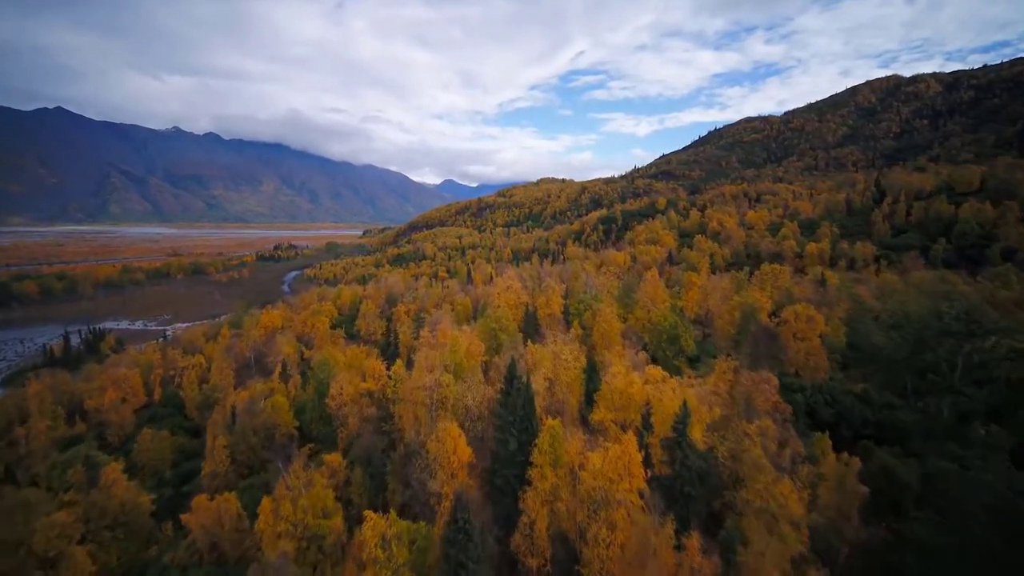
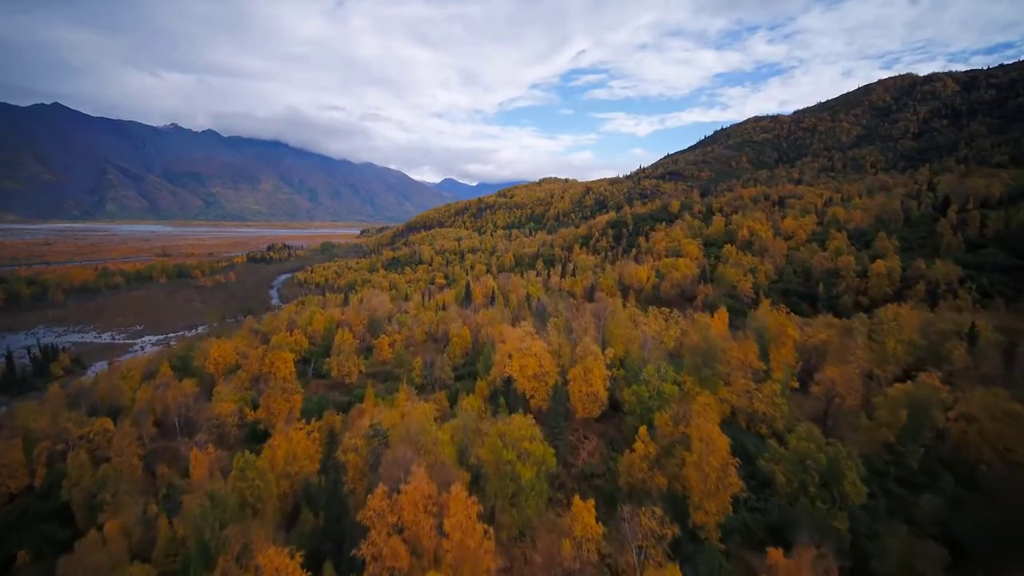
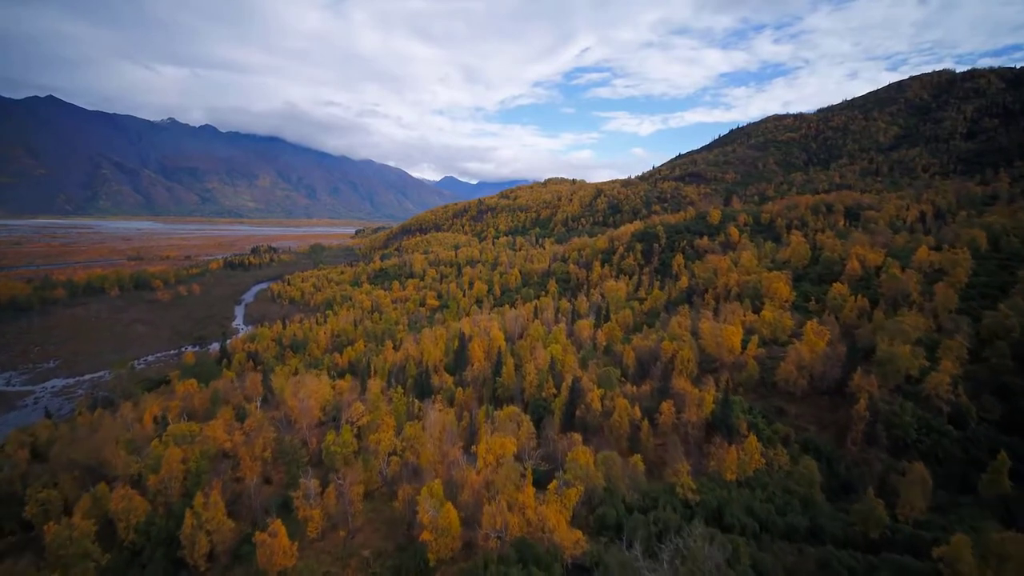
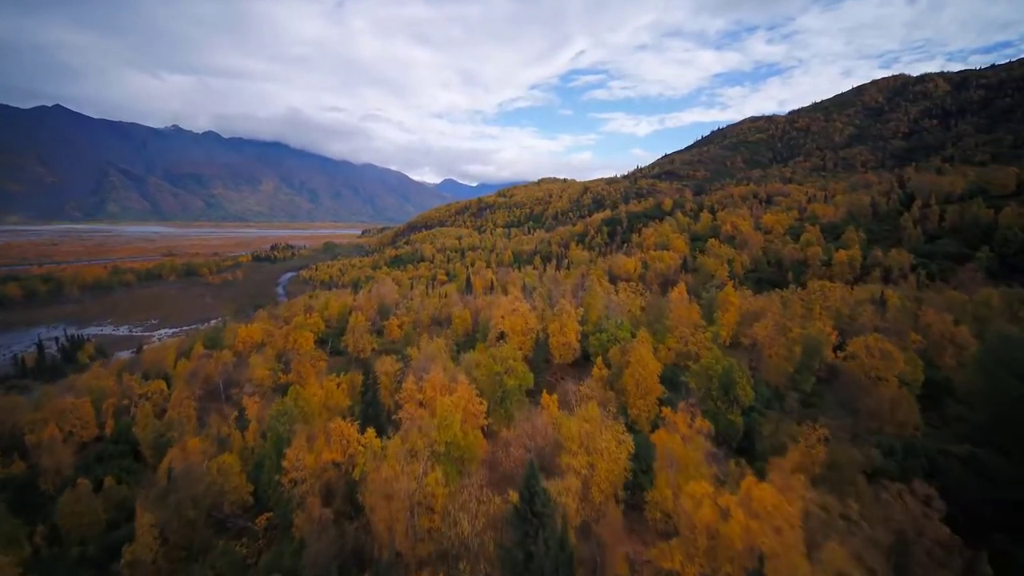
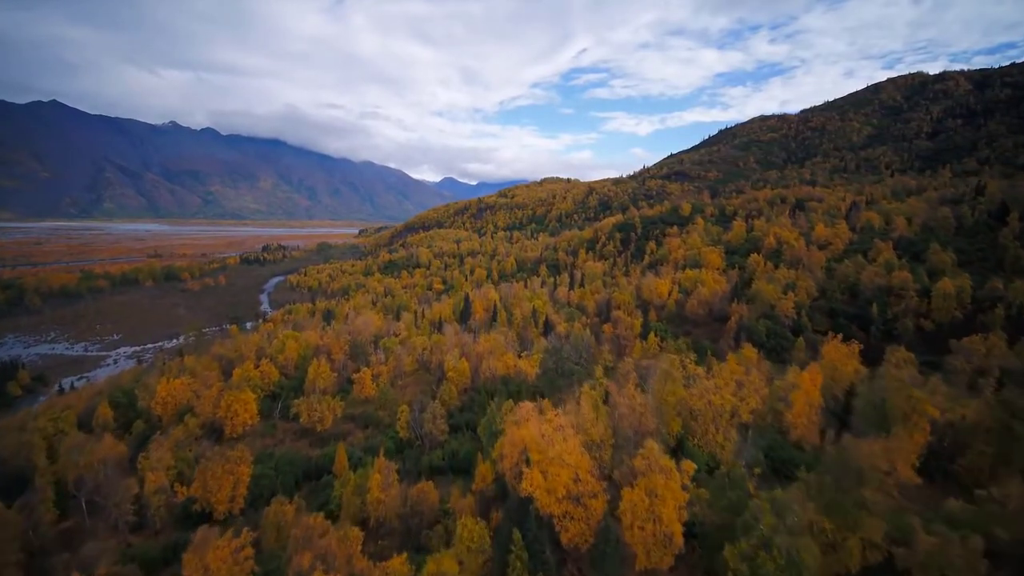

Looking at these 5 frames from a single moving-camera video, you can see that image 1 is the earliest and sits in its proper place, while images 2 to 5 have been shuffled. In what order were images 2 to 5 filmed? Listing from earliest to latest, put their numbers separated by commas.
4, 2, 5, 3
